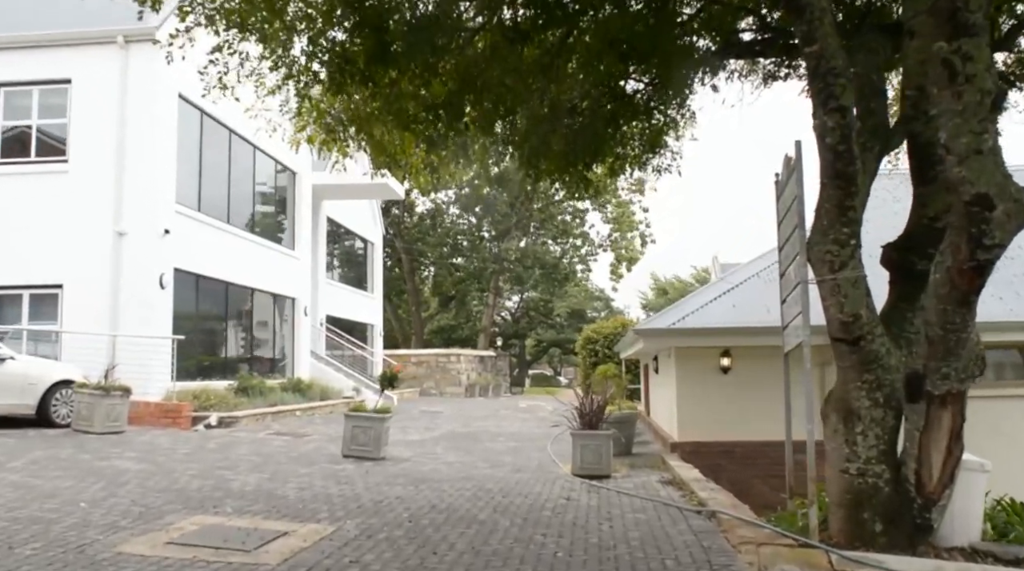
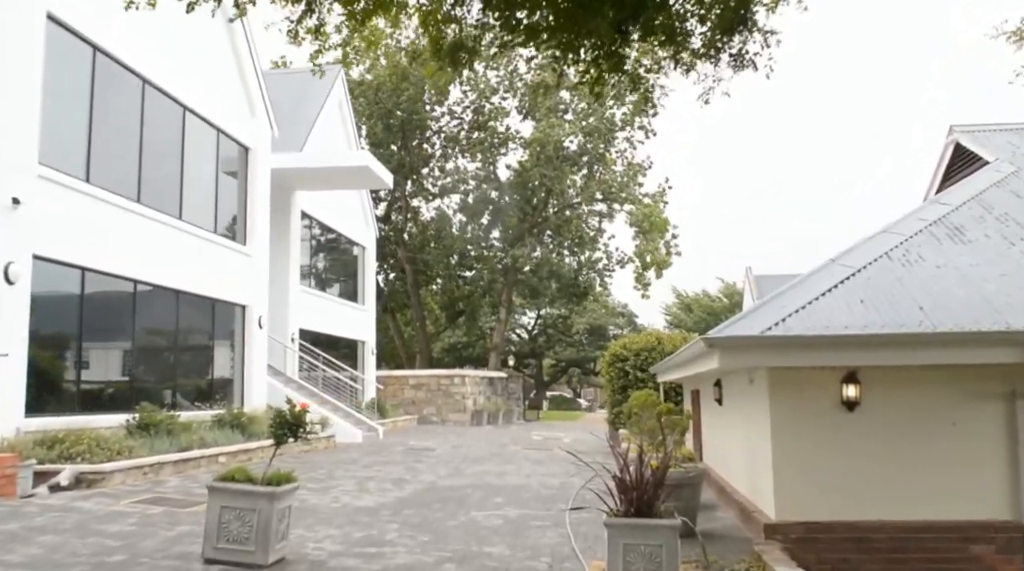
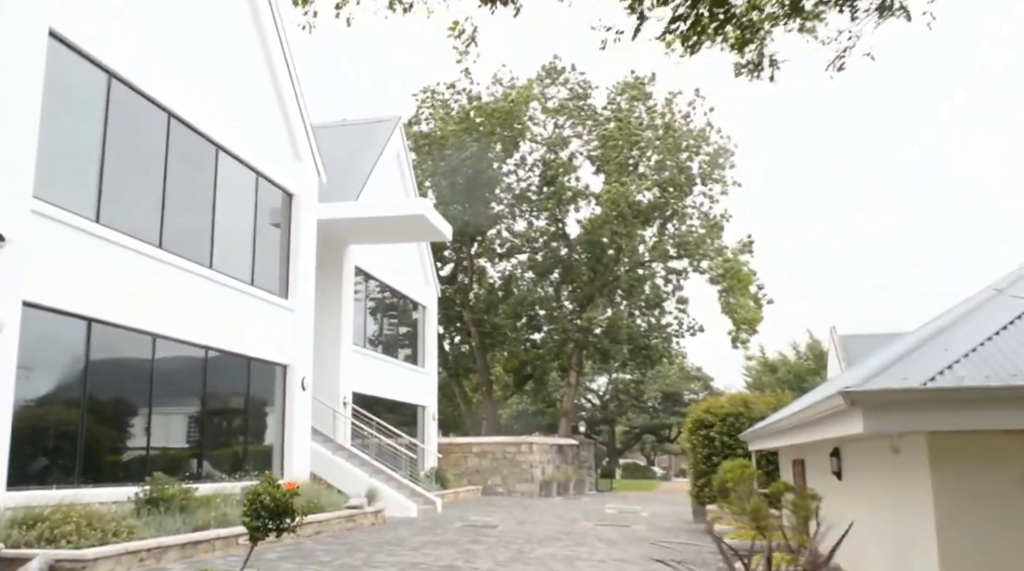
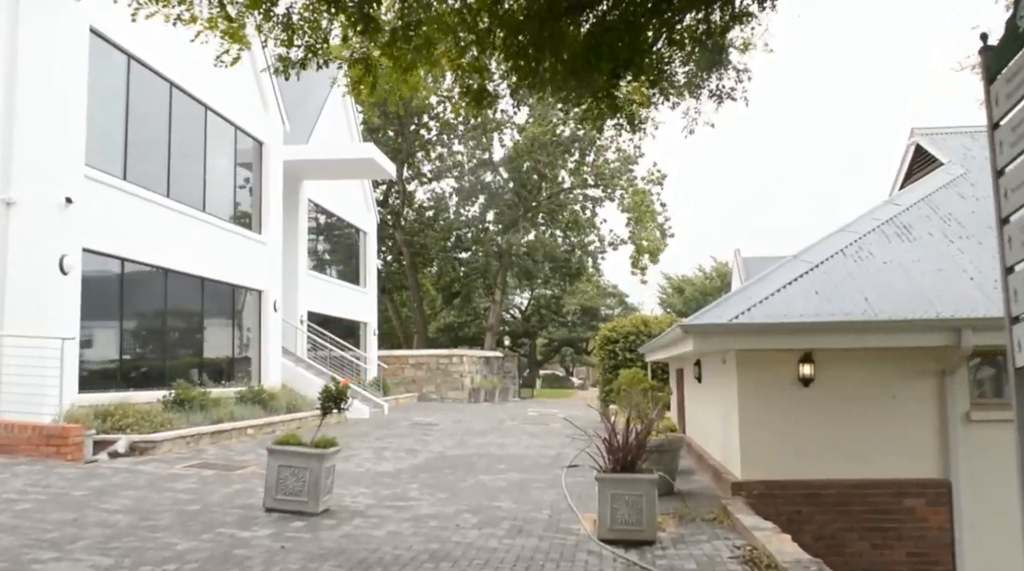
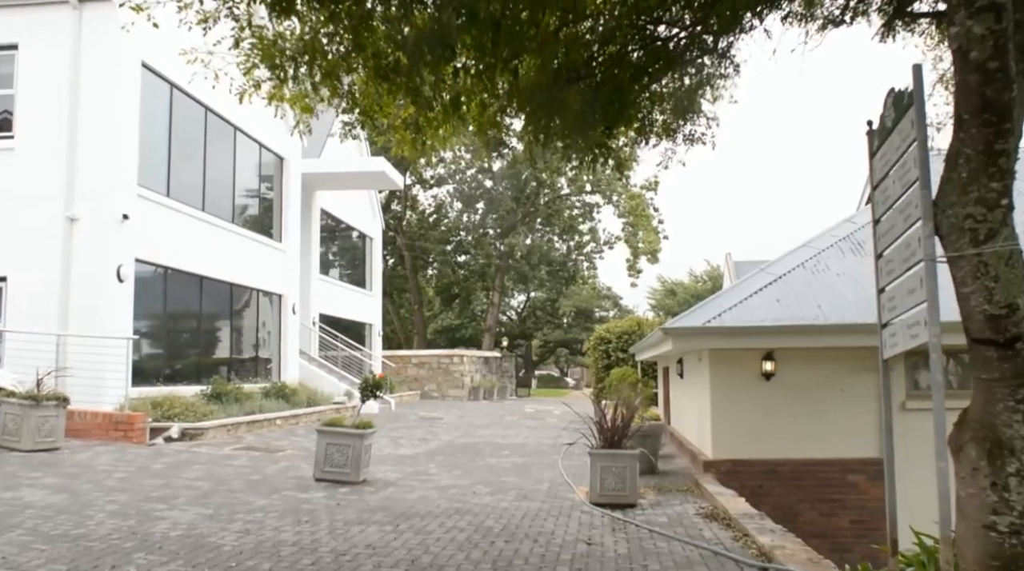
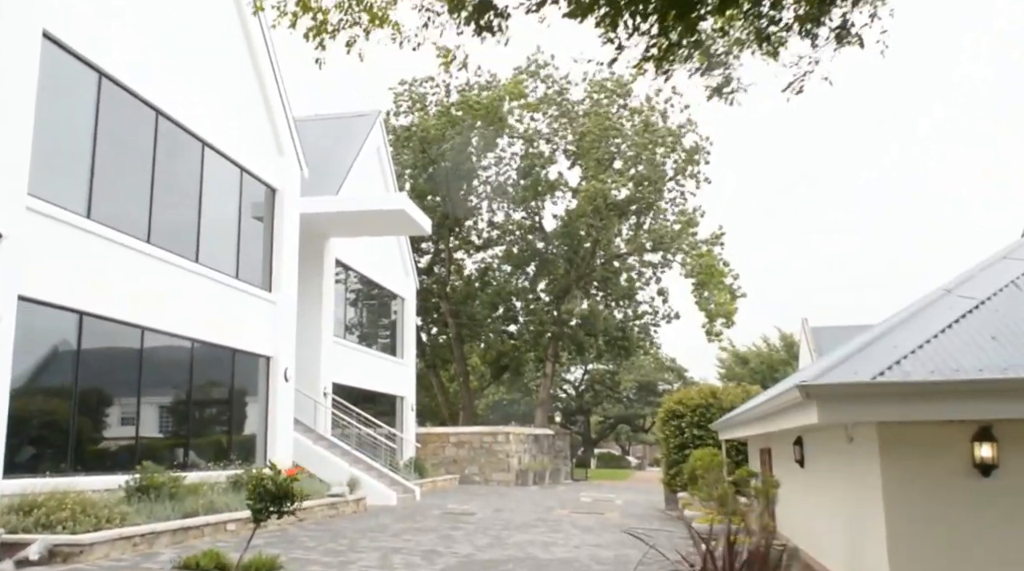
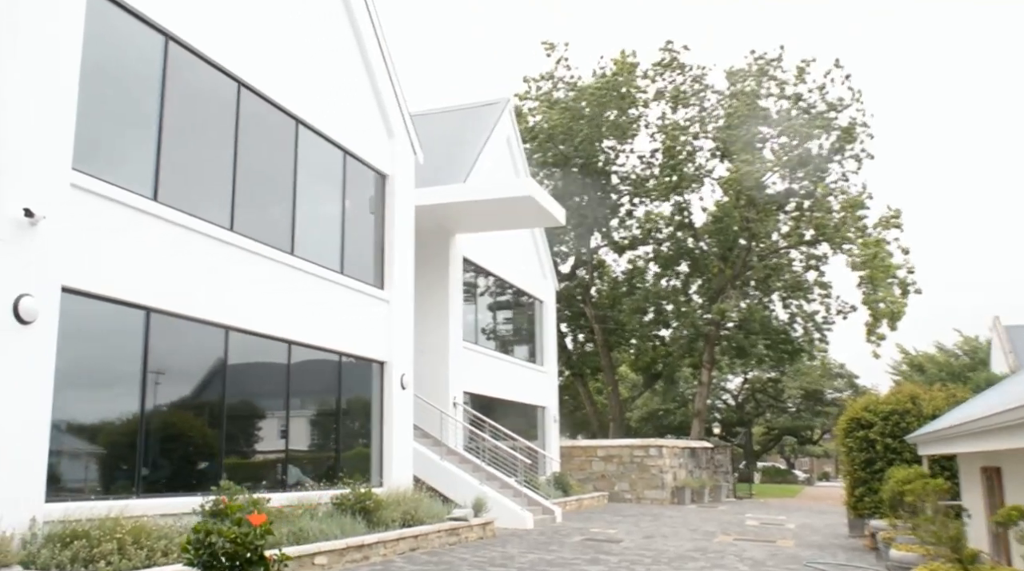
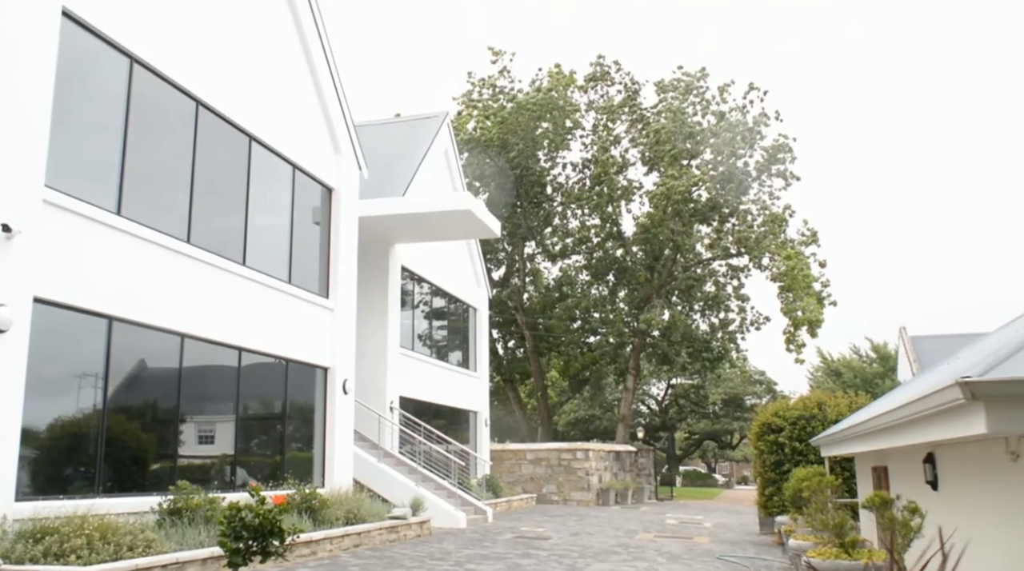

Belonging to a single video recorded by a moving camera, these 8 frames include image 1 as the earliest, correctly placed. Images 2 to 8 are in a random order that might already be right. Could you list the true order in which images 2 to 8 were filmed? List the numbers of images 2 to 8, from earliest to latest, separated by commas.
5, 4, 2, 6, 3, 8, 7
